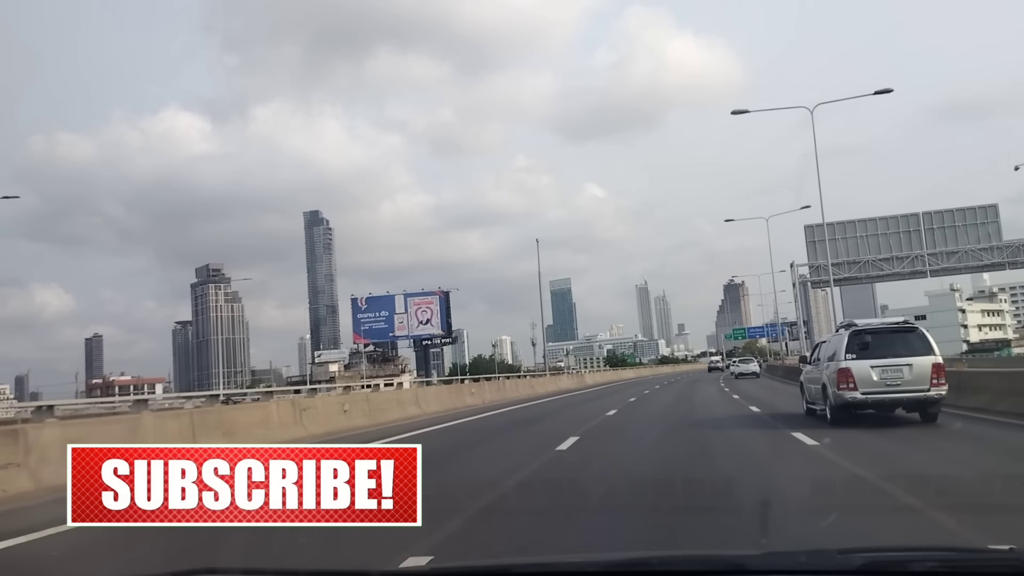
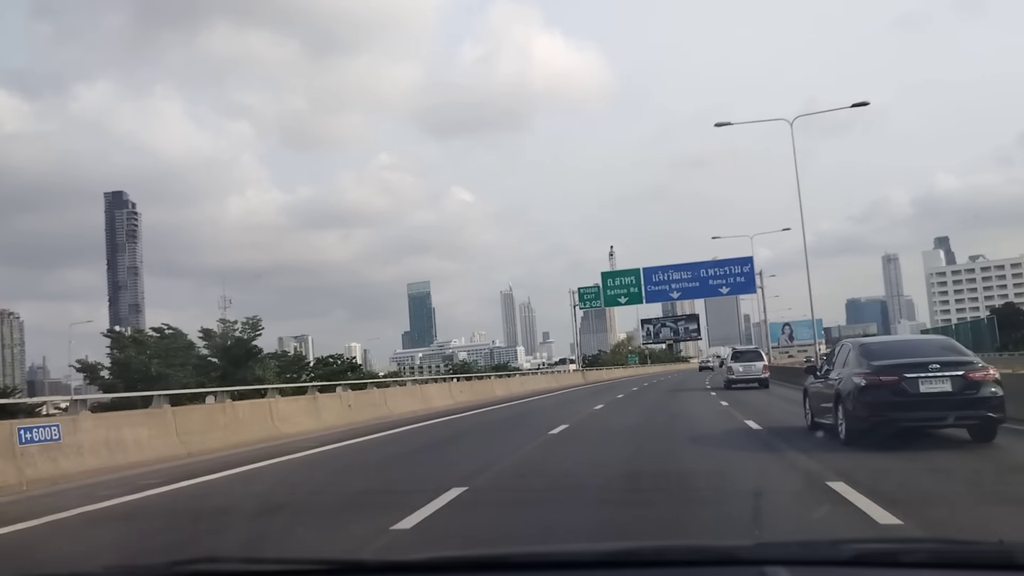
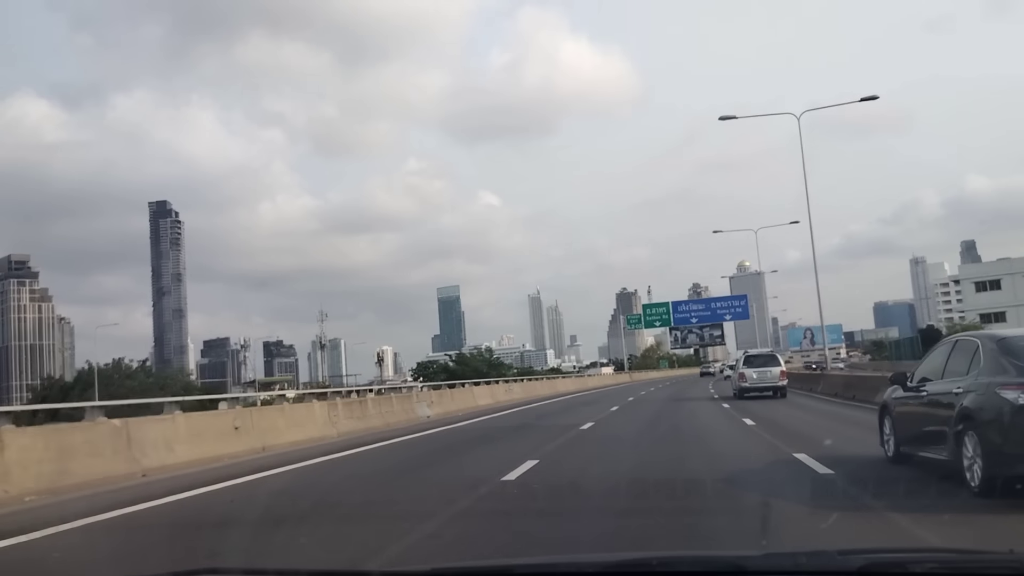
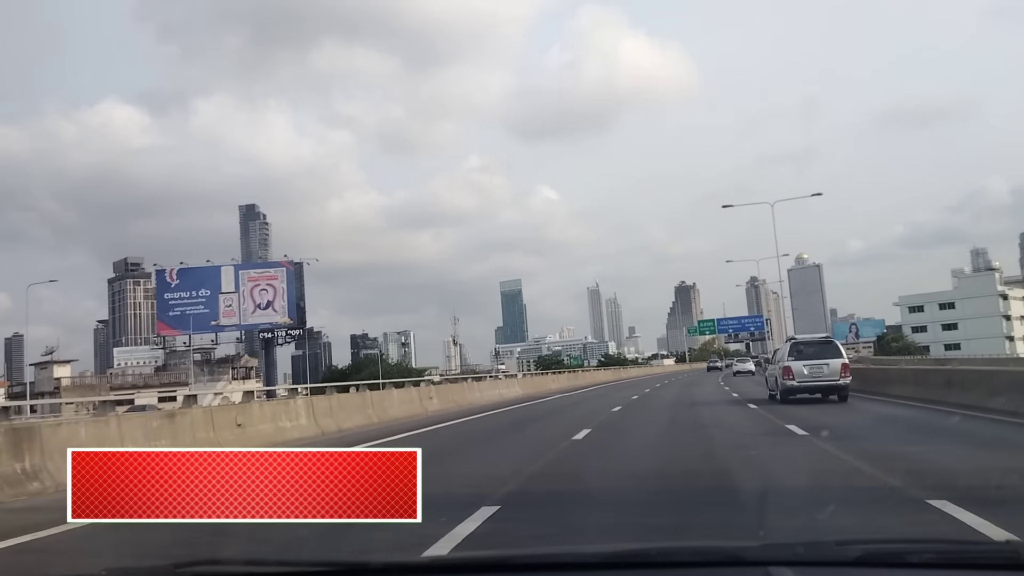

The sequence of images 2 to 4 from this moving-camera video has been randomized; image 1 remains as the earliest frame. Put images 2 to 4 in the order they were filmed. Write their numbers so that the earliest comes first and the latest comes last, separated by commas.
4, 3, 2
